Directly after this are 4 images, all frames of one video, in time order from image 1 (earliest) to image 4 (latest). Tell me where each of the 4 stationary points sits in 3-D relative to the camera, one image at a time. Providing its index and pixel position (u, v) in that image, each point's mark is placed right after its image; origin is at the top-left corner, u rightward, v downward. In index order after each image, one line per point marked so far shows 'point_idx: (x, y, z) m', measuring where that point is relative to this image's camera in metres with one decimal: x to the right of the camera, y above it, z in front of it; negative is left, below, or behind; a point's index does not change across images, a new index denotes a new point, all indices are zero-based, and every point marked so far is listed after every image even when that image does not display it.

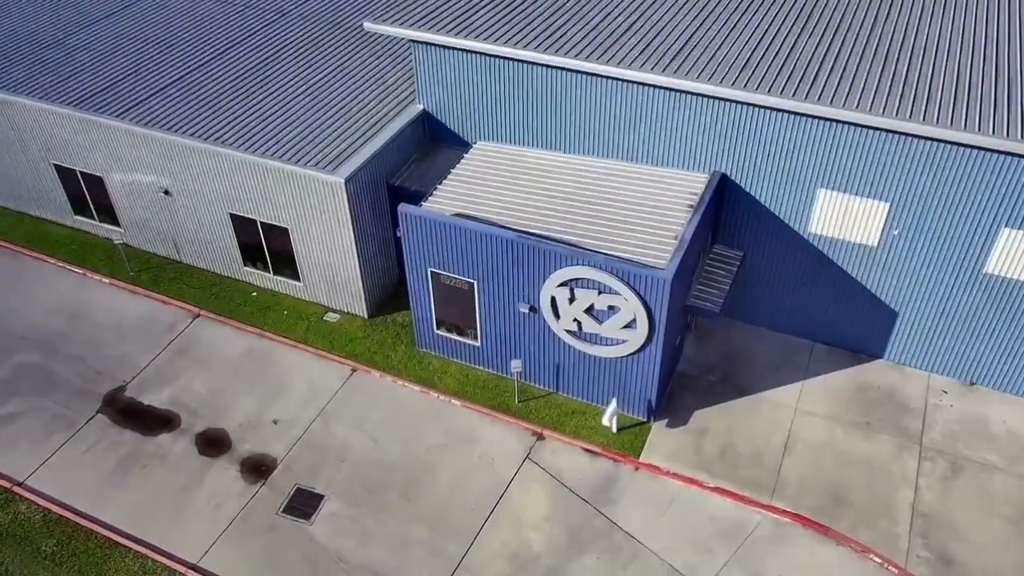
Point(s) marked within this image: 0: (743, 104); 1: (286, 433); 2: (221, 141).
0: (+4.7, +3.8, +17.1) m
1: (-4.9, -3.1, +18.3) m
2: (-6.8, +3.5, +19.8) m
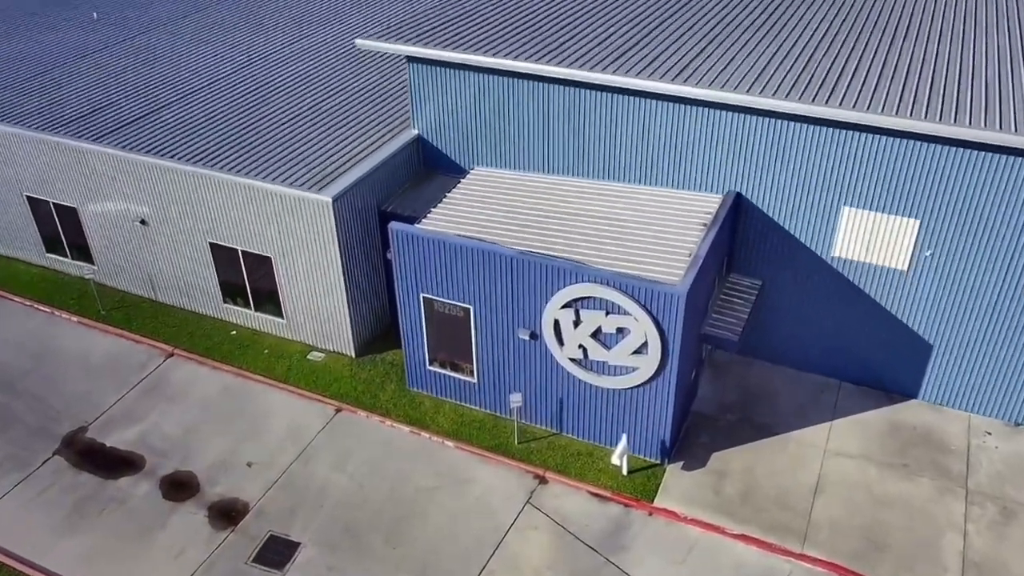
0: (+4.7, +3.3, +16.1) m
1: (-4.9, -3.6, +16.5) m
2: (-6.8, +2.8, +18.6) m
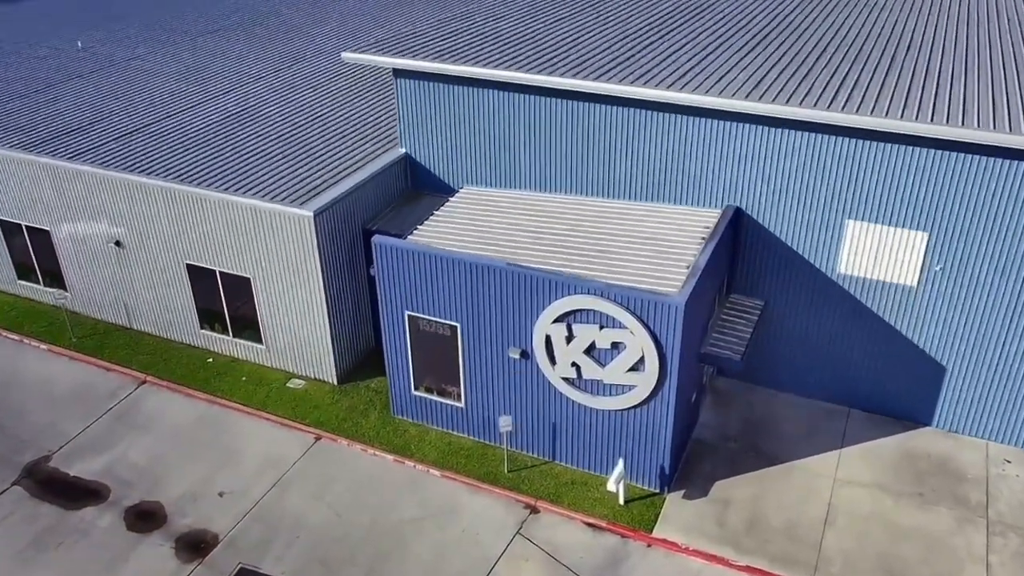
0: (+4.5, +3.0, +15.5) m
1: (-5.1, -4.0, +15.4) m
2: (-7.0, +2.3, +18.0) m
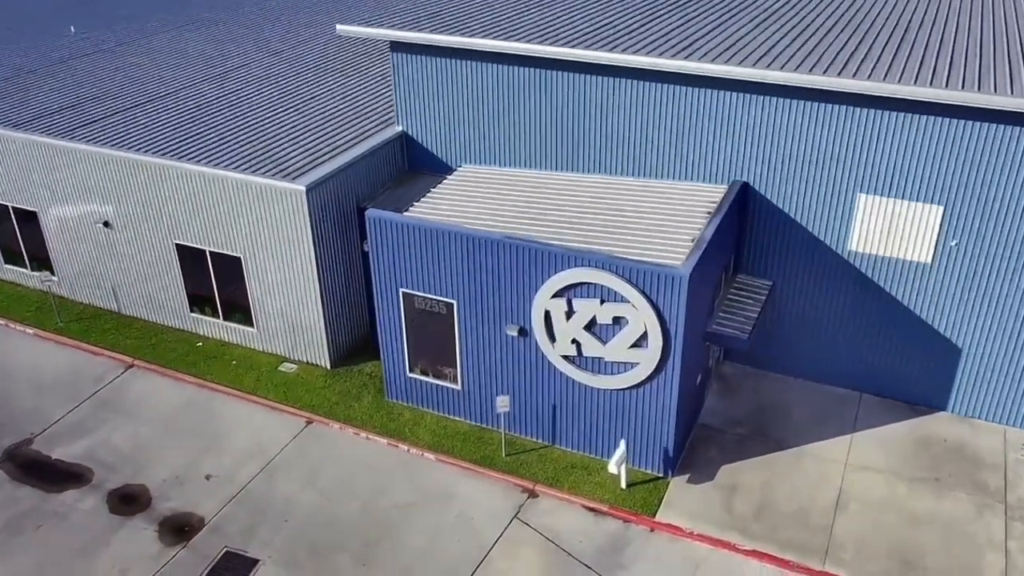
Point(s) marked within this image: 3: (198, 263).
0: (+4.4, +3.5, +15.0) m
1: (-5.1, -3.5, +14.8) m
2: (-7.1, +2.7, +17.5) m
3: (-6.7, +0.5, +18.1) m
